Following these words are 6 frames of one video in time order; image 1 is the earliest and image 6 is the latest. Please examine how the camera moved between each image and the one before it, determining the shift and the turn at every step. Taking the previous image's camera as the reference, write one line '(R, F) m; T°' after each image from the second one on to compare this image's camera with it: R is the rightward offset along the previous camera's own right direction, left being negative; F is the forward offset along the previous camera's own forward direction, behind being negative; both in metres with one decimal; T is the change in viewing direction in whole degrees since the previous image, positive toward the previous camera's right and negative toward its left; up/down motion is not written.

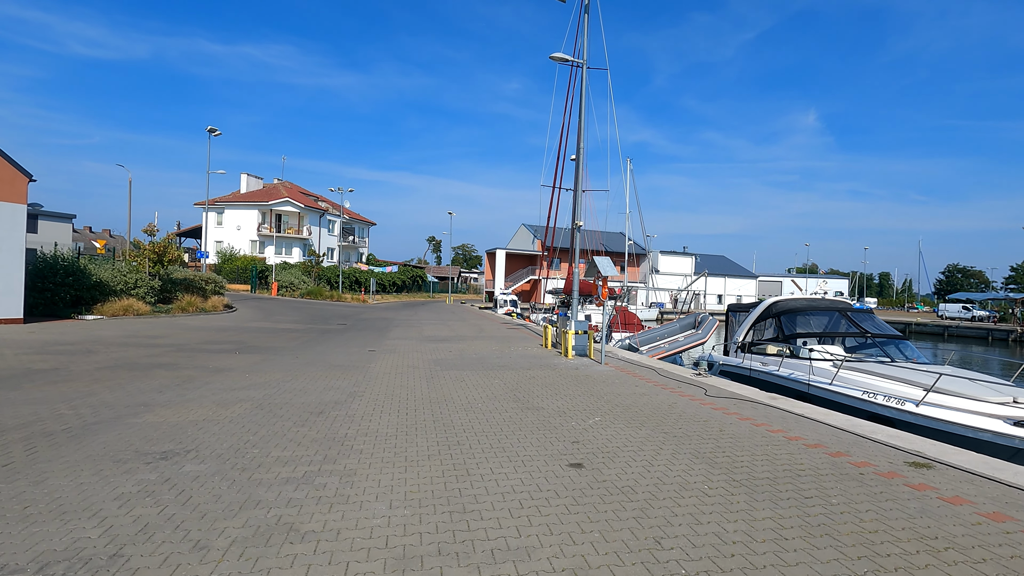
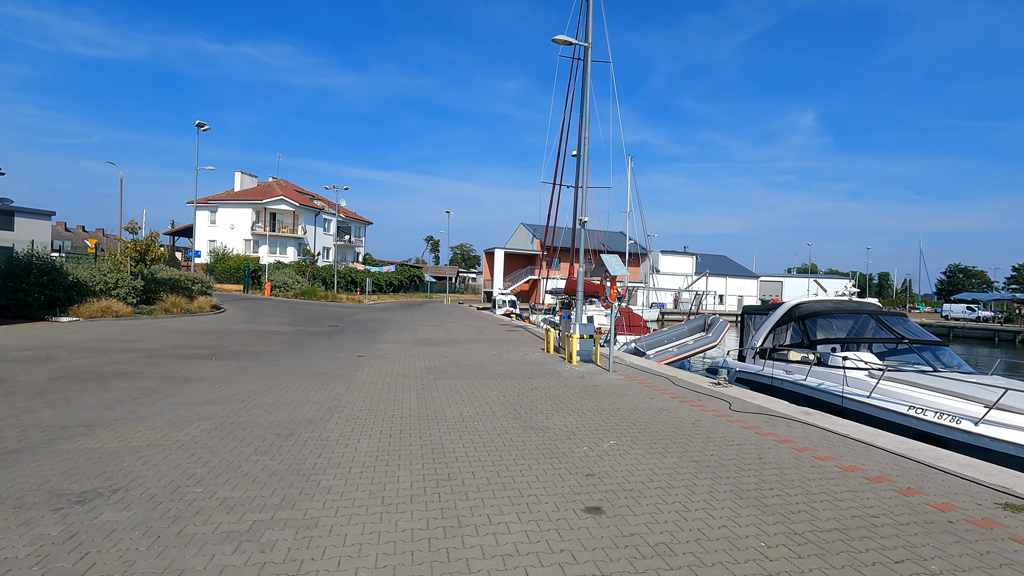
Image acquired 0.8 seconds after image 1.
(0.0, +1.2) m; 0°
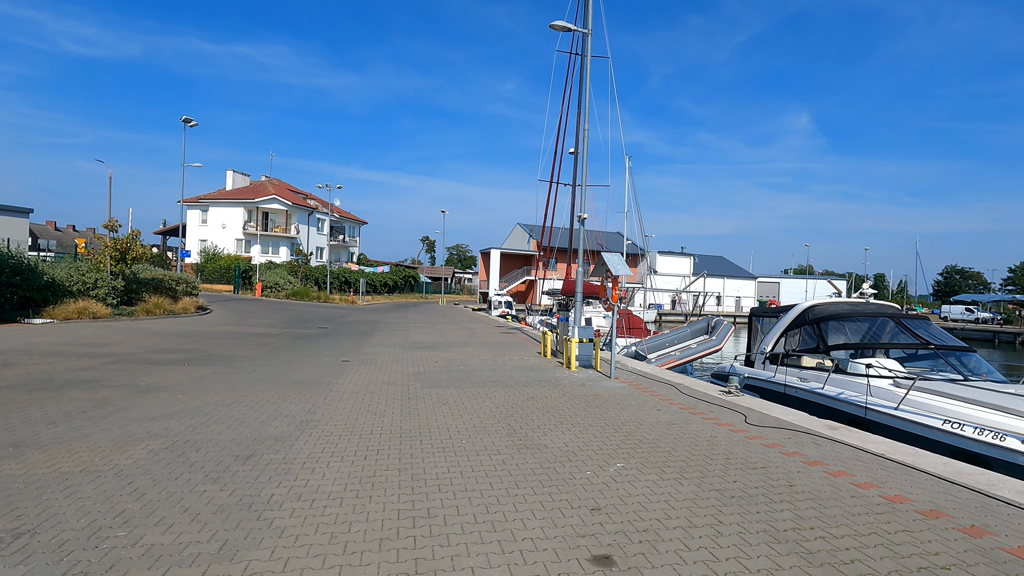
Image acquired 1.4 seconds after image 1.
(0.0, +0.9) m; 0°
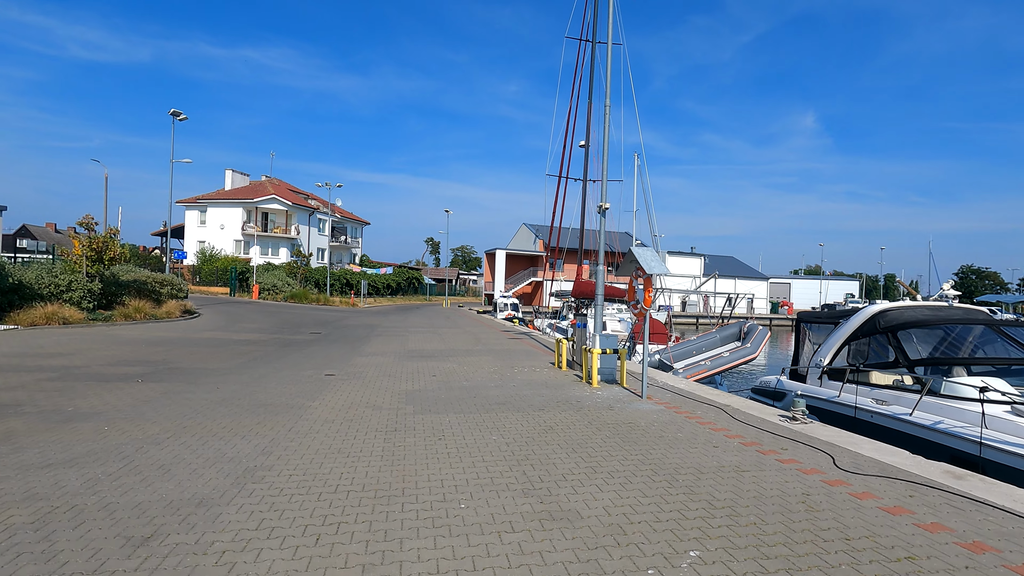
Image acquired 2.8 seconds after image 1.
(-0.1, +2.0) m; -1°
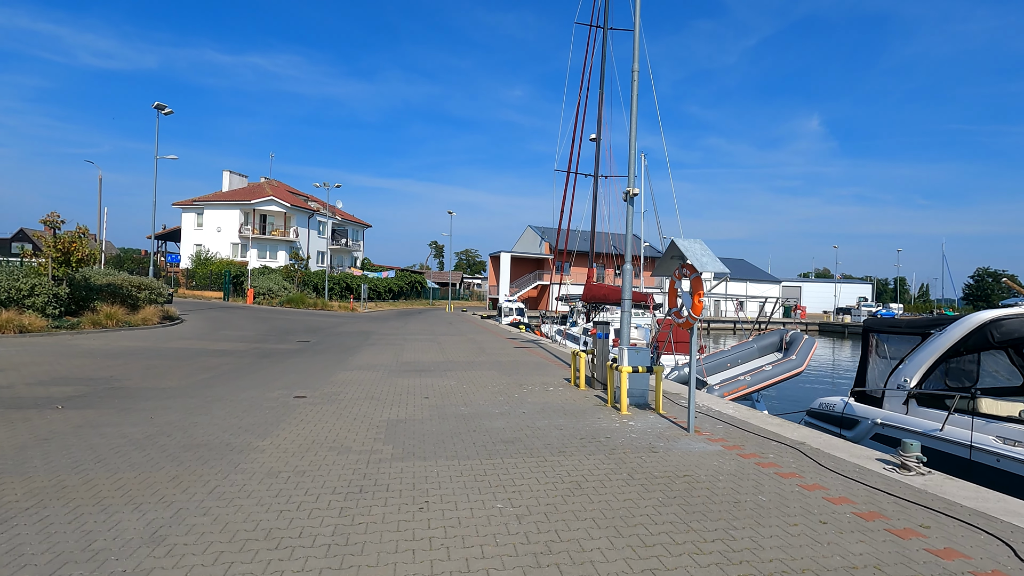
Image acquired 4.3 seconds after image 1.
(-0.1, +2.1) m; 0°
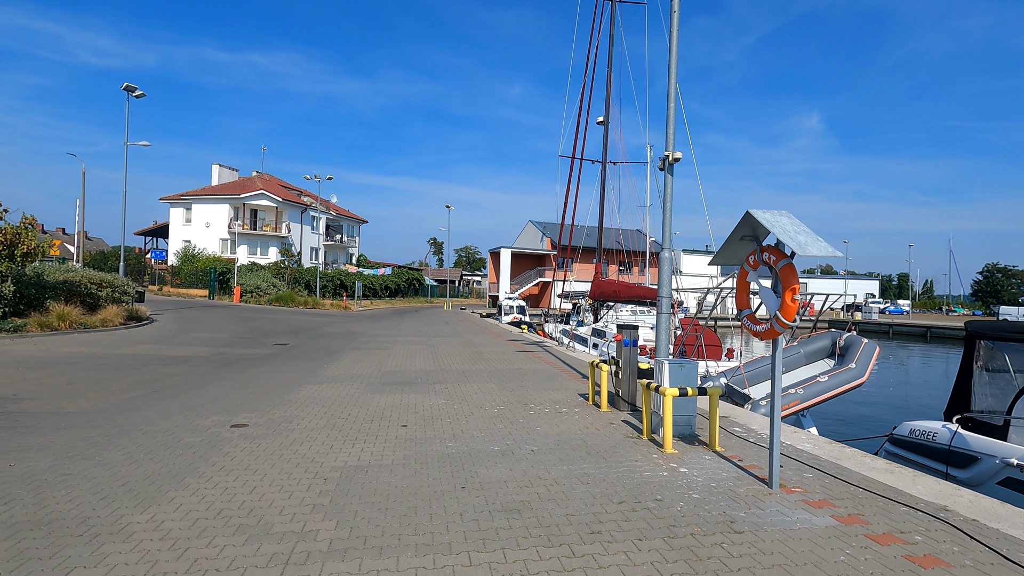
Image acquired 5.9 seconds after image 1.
(-0.1, +2.4) m; 0°
